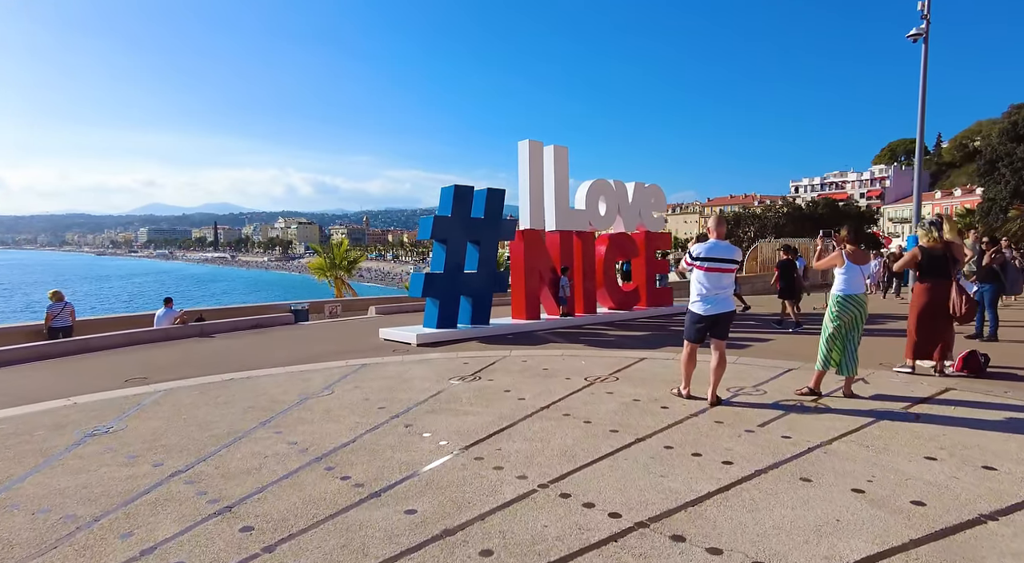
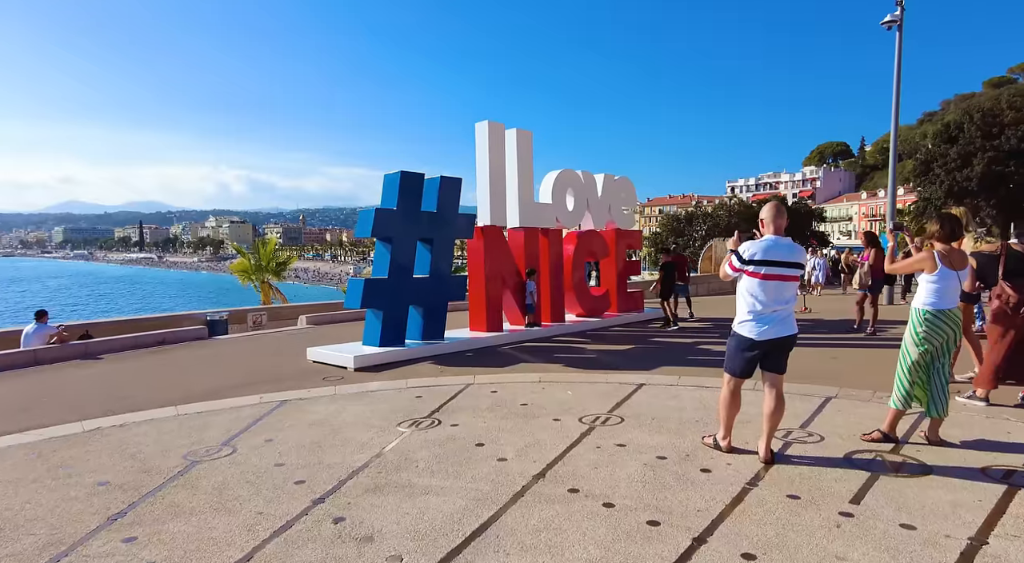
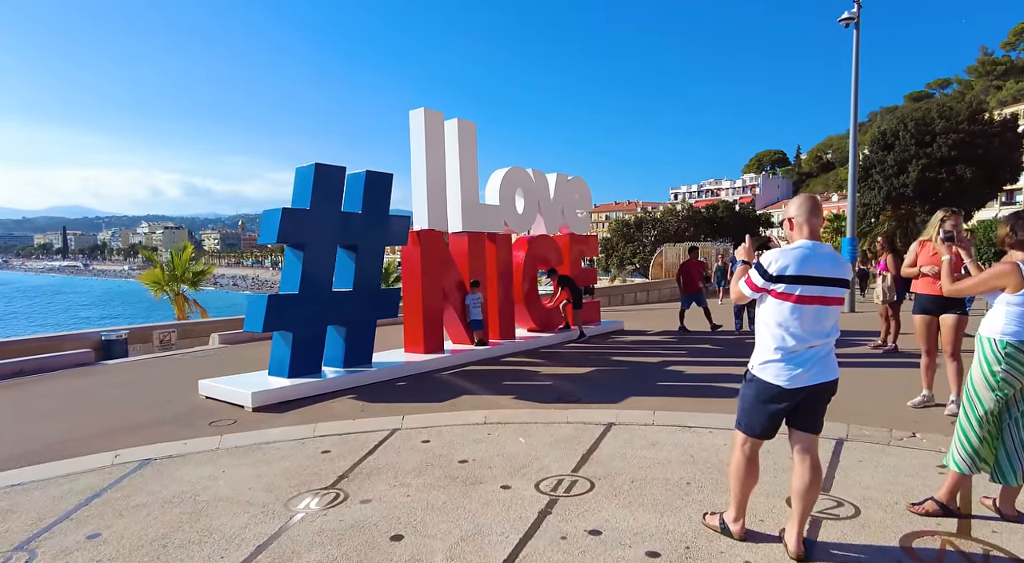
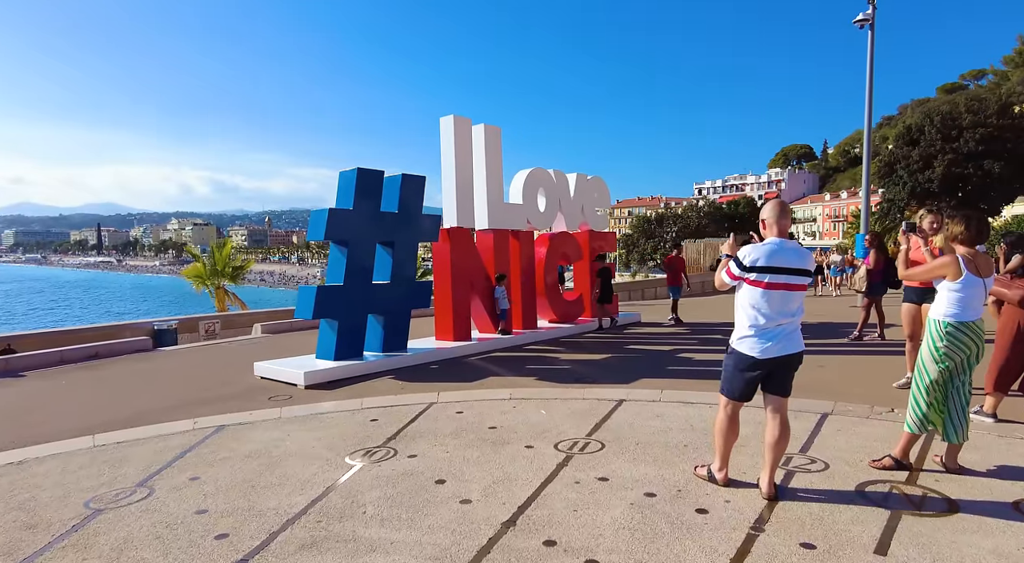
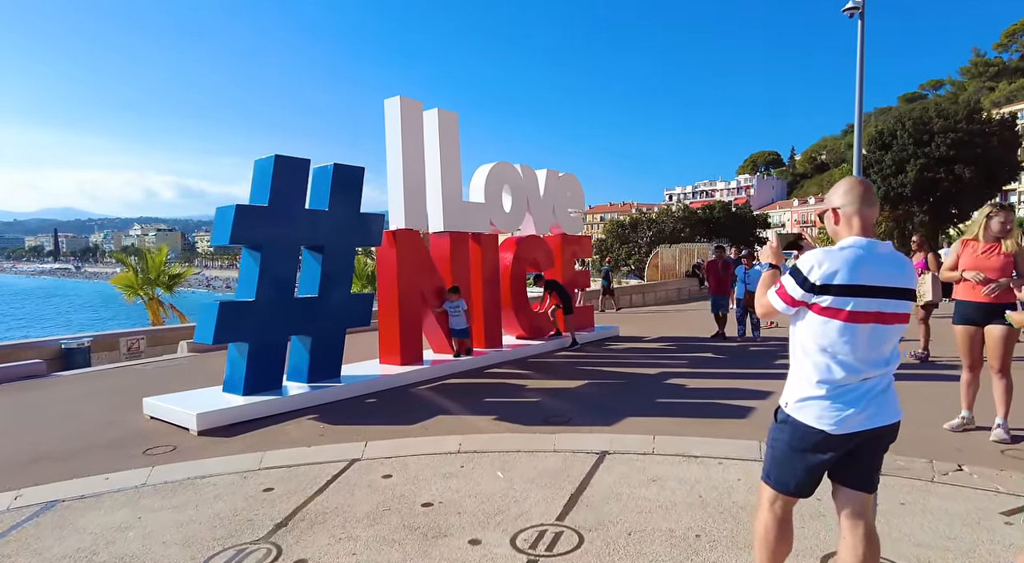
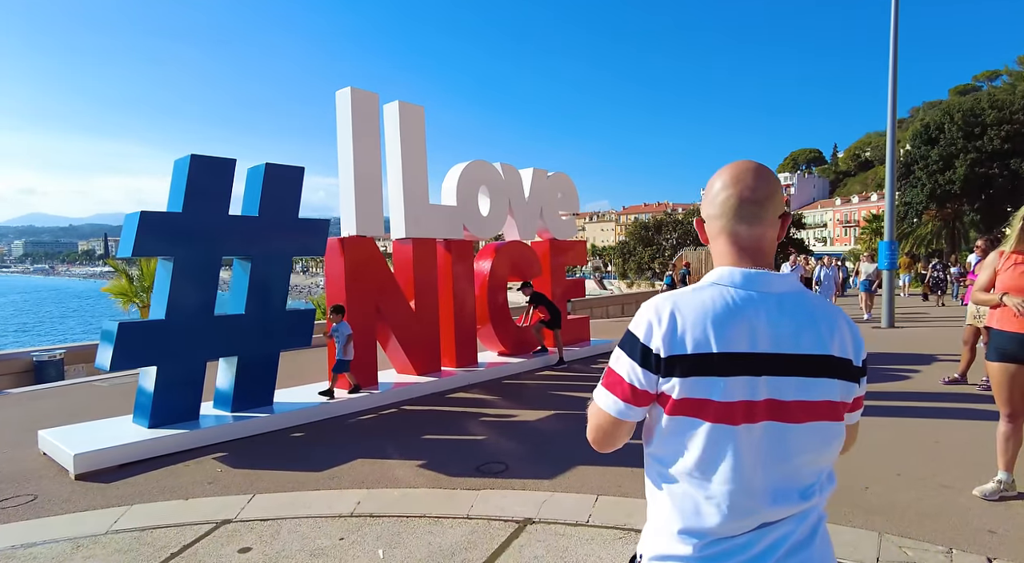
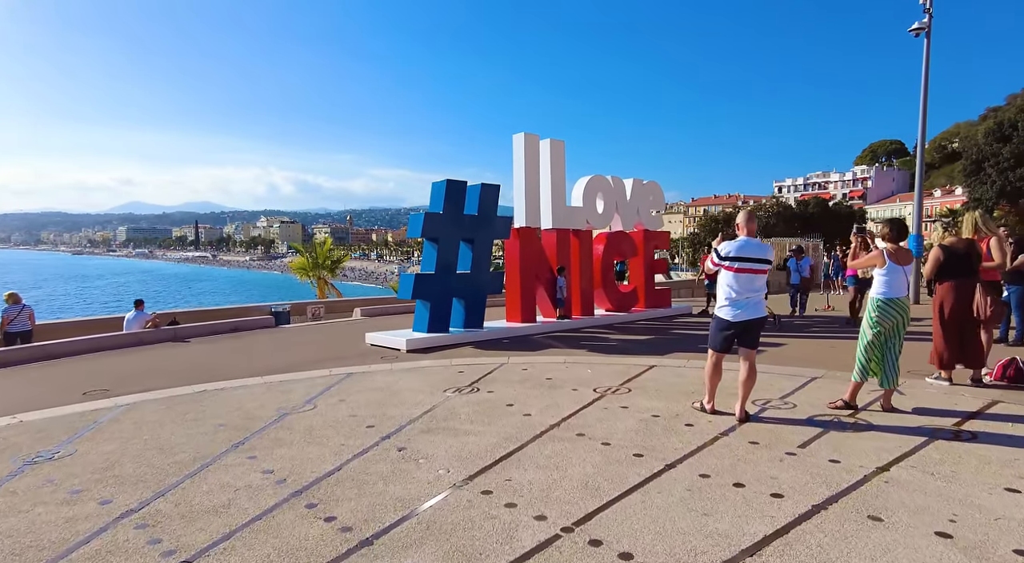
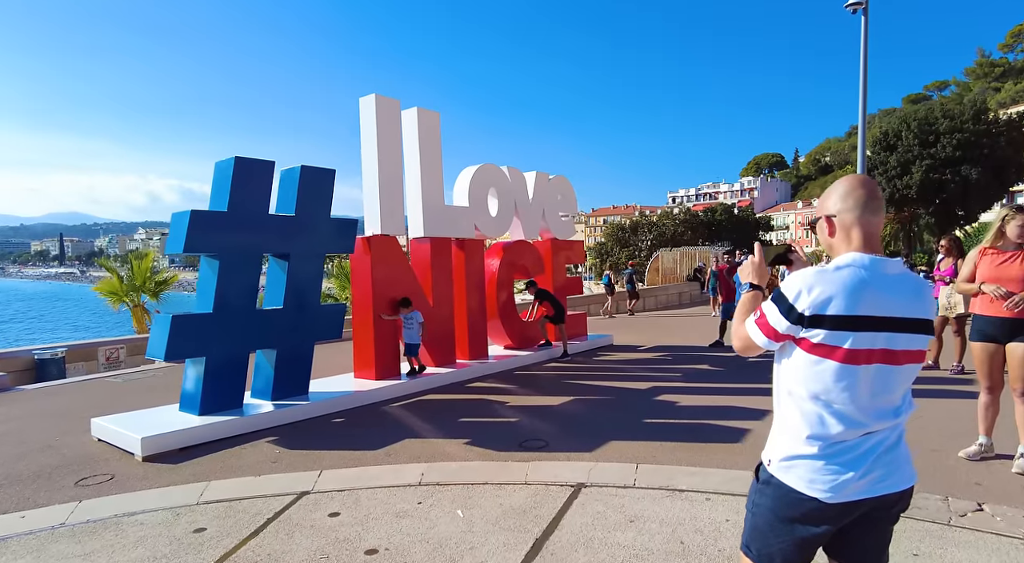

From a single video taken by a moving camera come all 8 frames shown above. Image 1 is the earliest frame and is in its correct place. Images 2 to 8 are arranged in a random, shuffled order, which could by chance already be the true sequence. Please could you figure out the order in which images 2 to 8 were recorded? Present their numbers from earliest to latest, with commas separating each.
7, 2, 4, 3, 5, 8, 6
